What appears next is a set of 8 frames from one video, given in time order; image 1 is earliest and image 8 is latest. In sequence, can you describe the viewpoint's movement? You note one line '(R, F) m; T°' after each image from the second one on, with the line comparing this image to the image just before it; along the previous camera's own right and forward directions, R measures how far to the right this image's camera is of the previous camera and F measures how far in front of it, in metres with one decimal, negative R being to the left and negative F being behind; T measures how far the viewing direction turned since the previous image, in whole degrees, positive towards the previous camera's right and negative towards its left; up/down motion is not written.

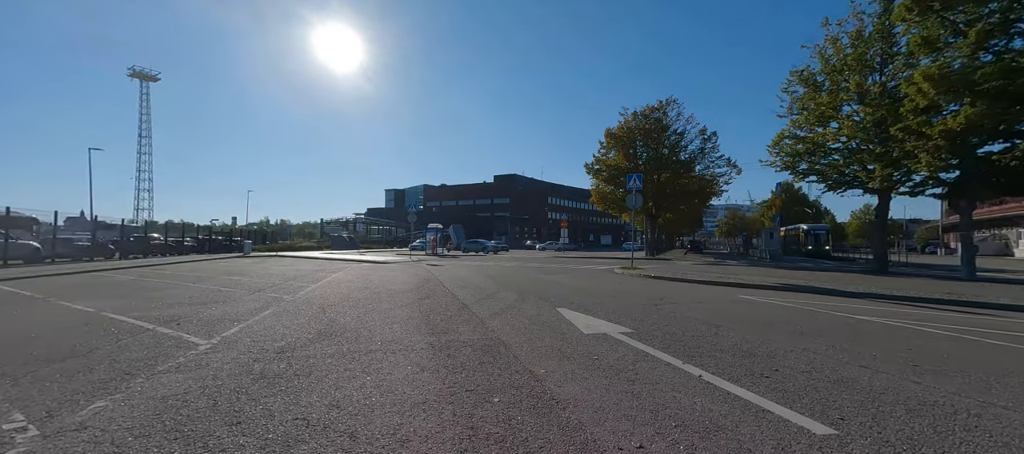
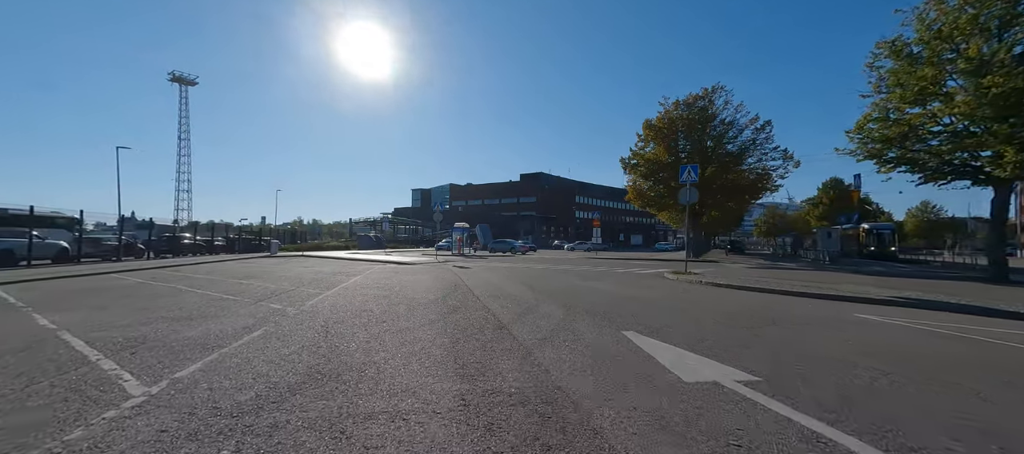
(-0.5, +2.1) m; -4°
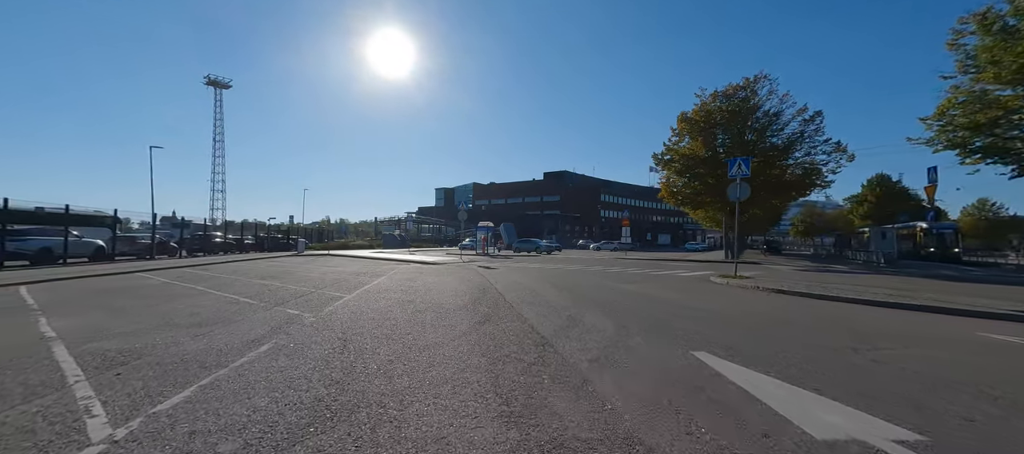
(-0.4, +1.1) m; -4°
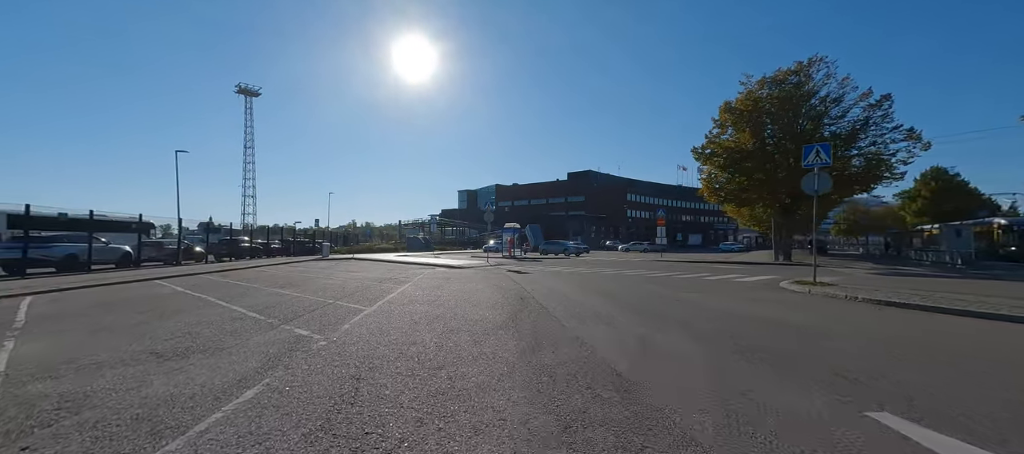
(-0.6, +1.7) m; -4°
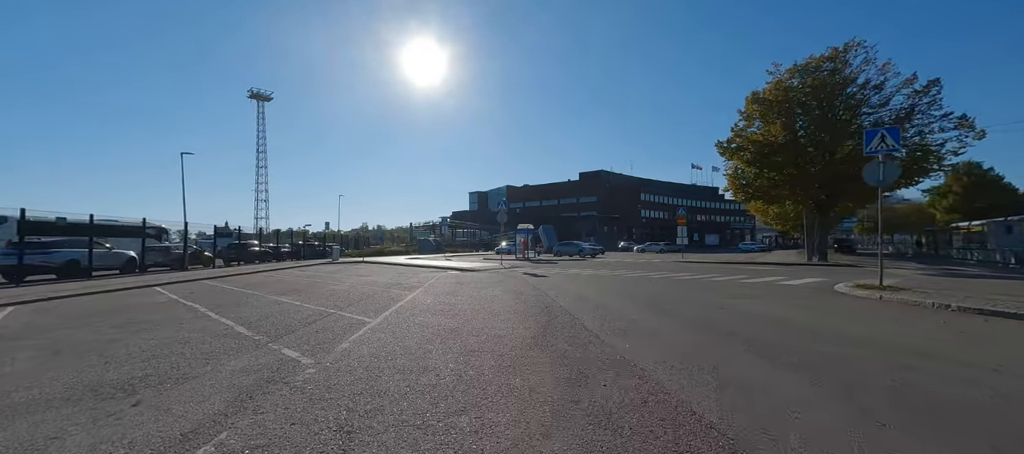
(-0.3, +1.3) m; -2°
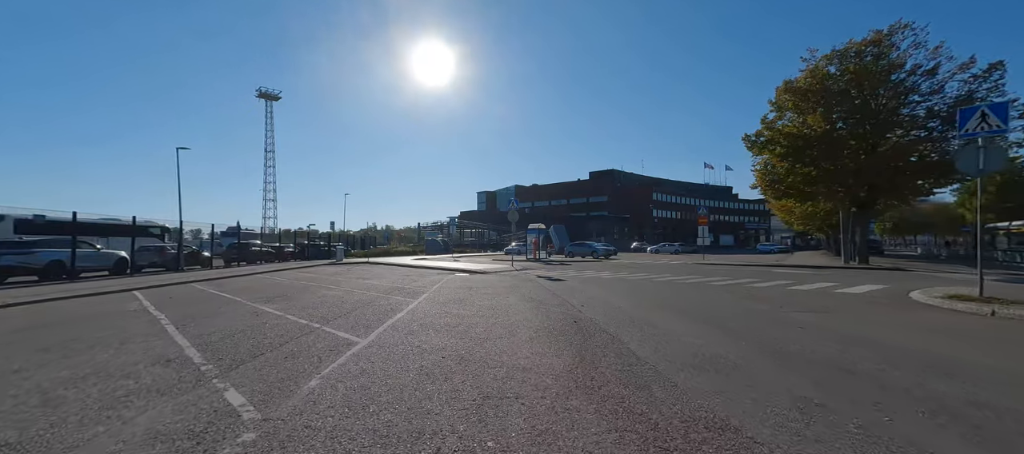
(-0.3, +1.6) m; -1°
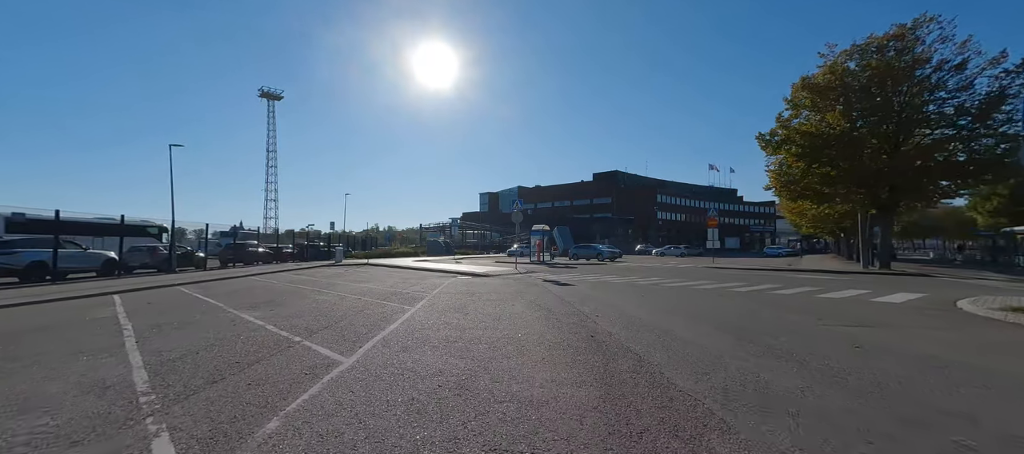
(-0.1, +0.9) m; 0°
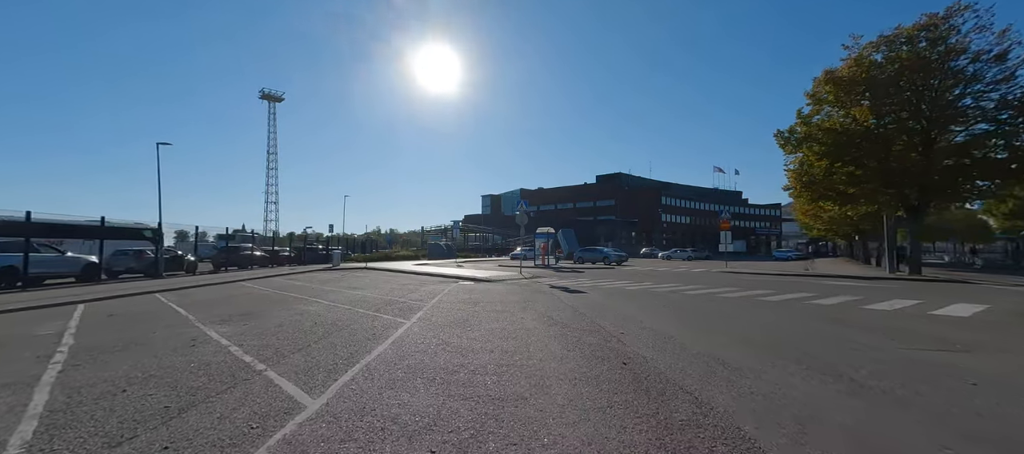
(-0.2, +1.3) m; 0°
